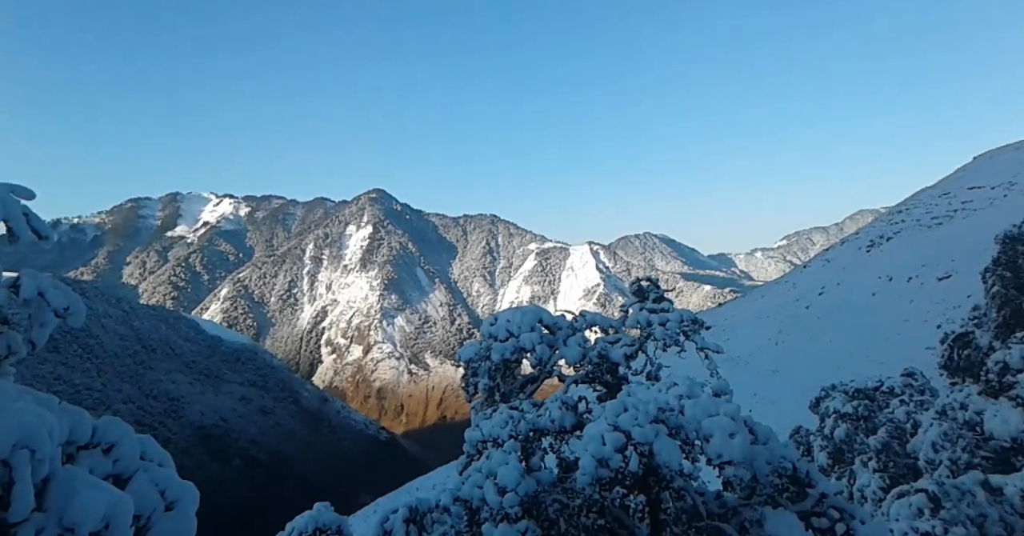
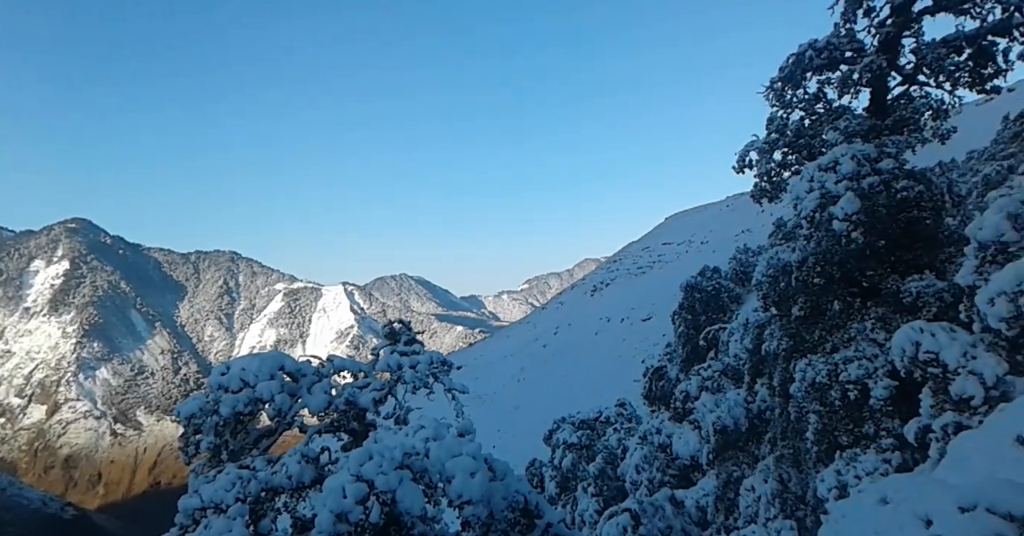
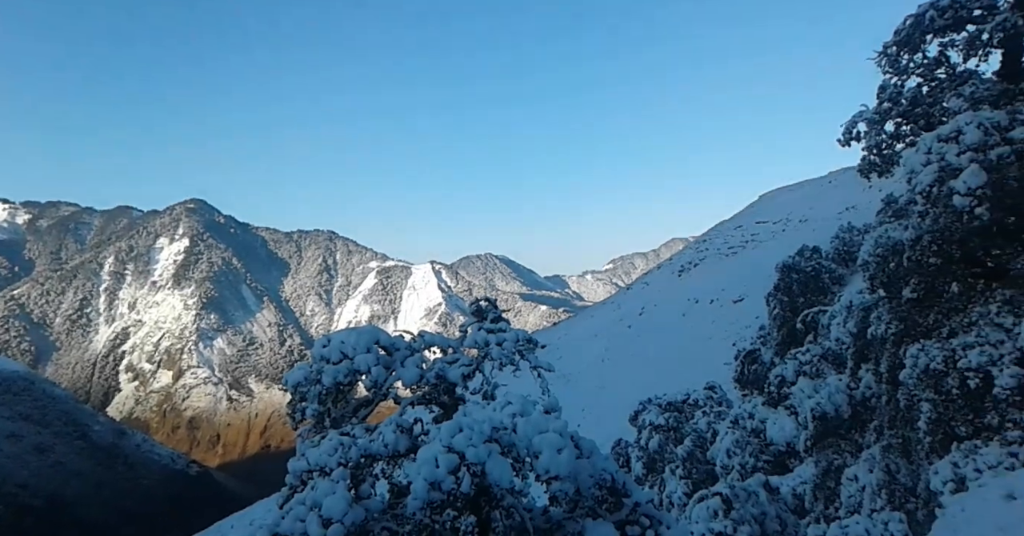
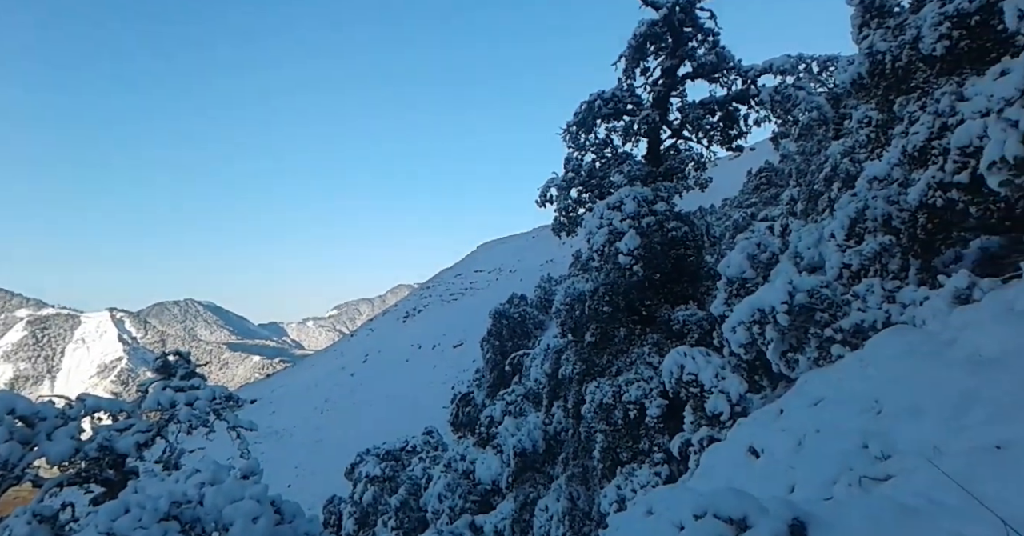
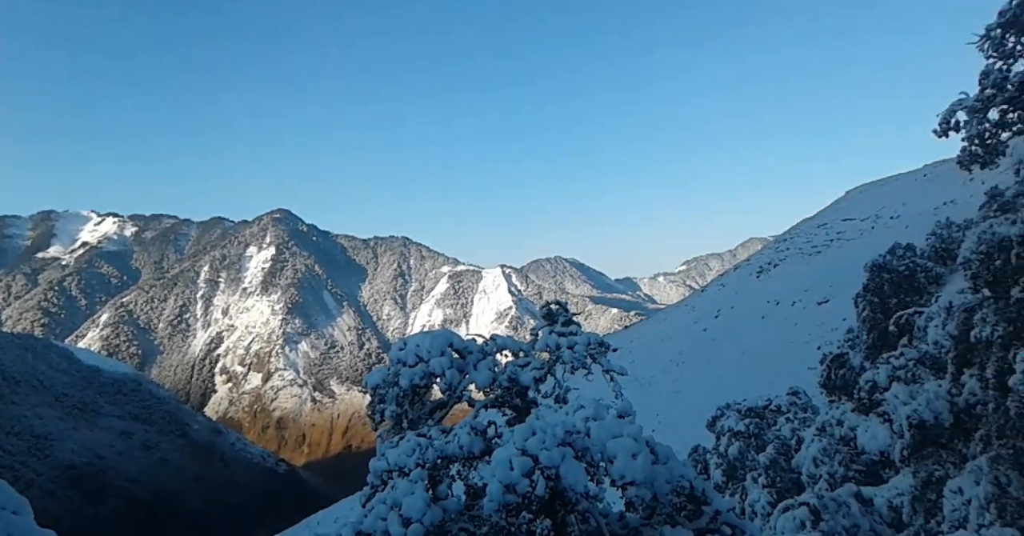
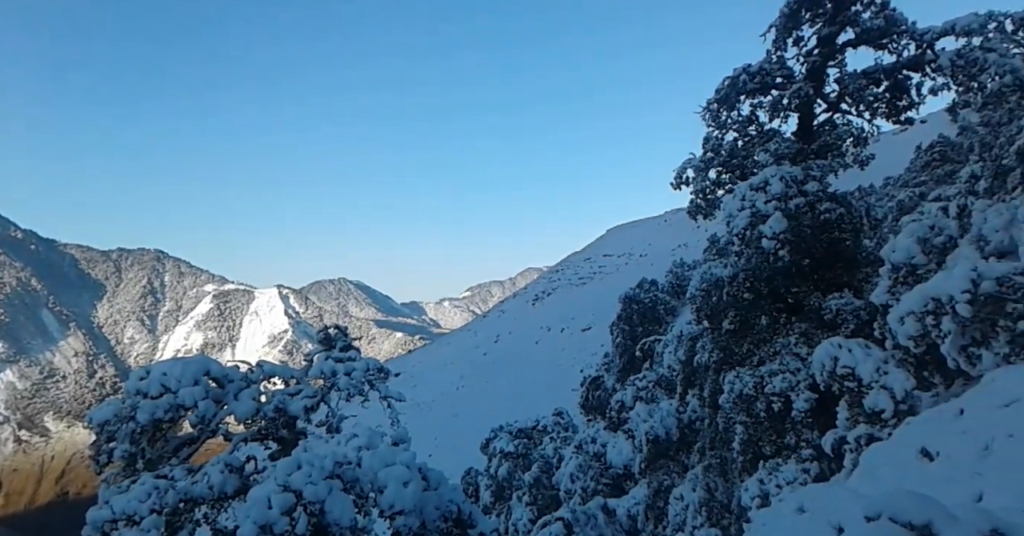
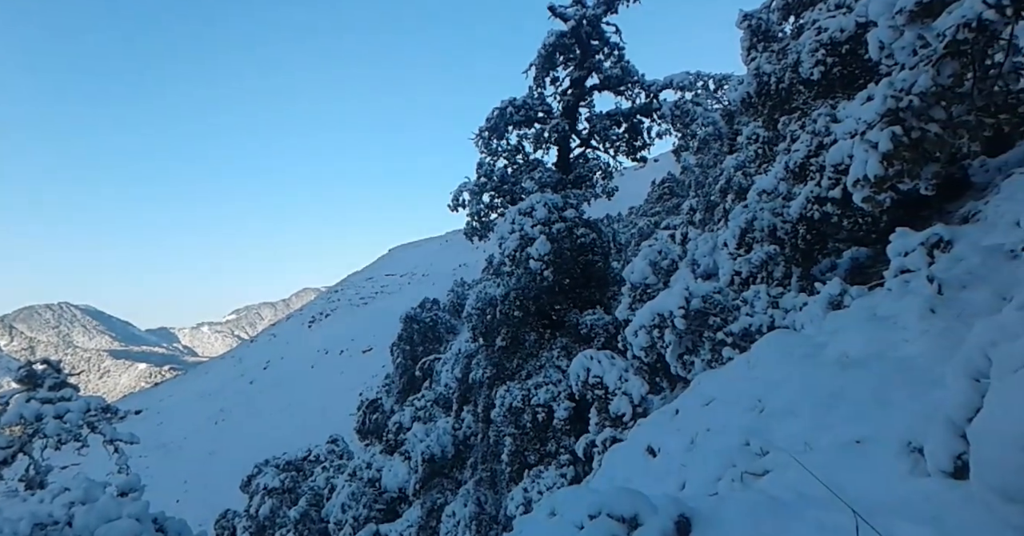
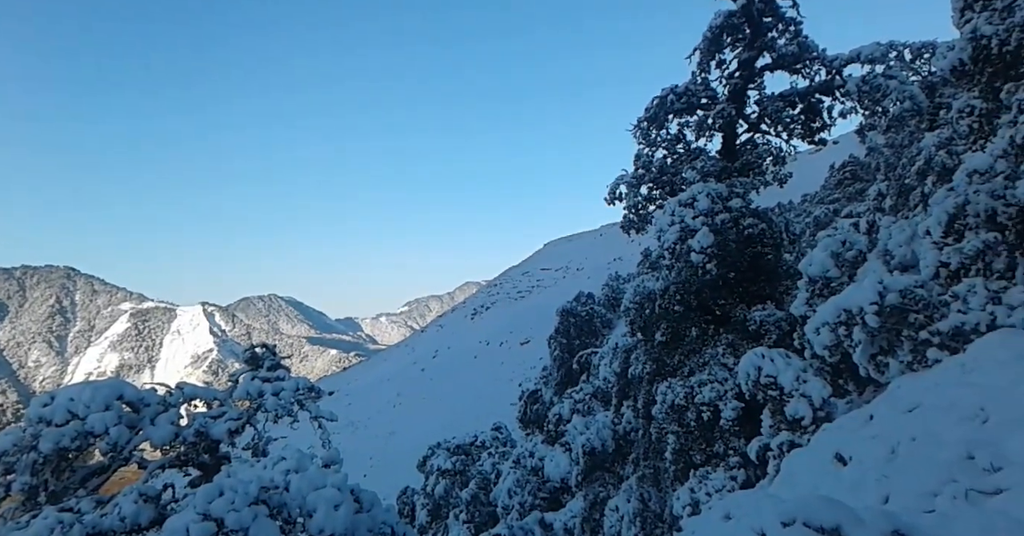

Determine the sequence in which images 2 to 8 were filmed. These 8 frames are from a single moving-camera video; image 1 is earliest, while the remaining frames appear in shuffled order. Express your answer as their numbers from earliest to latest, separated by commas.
5, 3, 2, 6, 8, 4, 7
